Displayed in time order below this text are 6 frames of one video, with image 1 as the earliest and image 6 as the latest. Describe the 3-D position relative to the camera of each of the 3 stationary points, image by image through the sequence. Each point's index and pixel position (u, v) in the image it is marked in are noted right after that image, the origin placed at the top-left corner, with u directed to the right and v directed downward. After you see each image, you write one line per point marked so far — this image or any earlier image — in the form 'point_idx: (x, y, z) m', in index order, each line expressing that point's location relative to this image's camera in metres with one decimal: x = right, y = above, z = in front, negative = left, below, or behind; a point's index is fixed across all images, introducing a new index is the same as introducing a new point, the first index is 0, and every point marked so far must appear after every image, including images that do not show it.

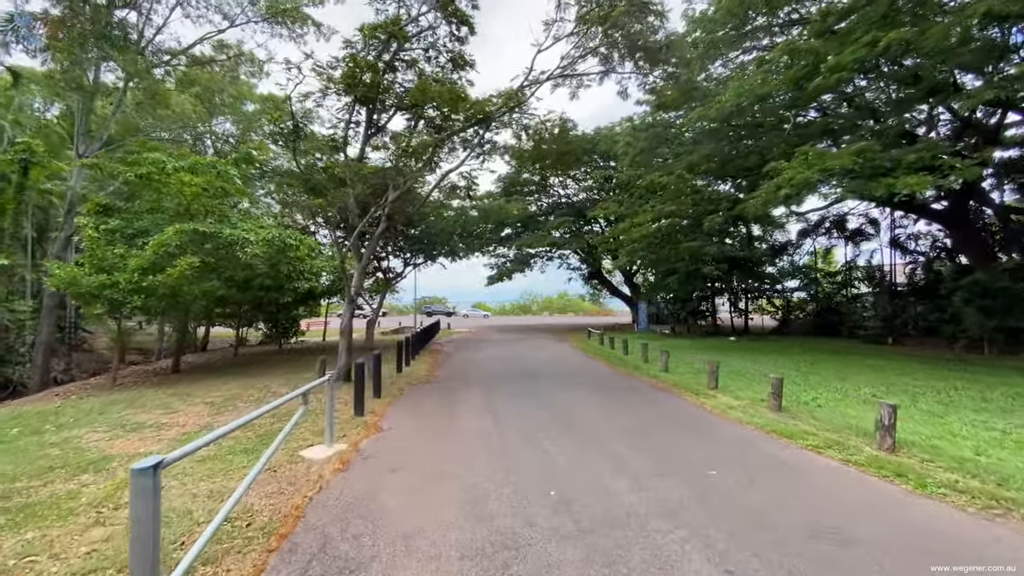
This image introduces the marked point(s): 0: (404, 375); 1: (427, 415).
0: (-3.3, -2.7, +13.6) m
1: (-1.7, -2.6, +9.0) m
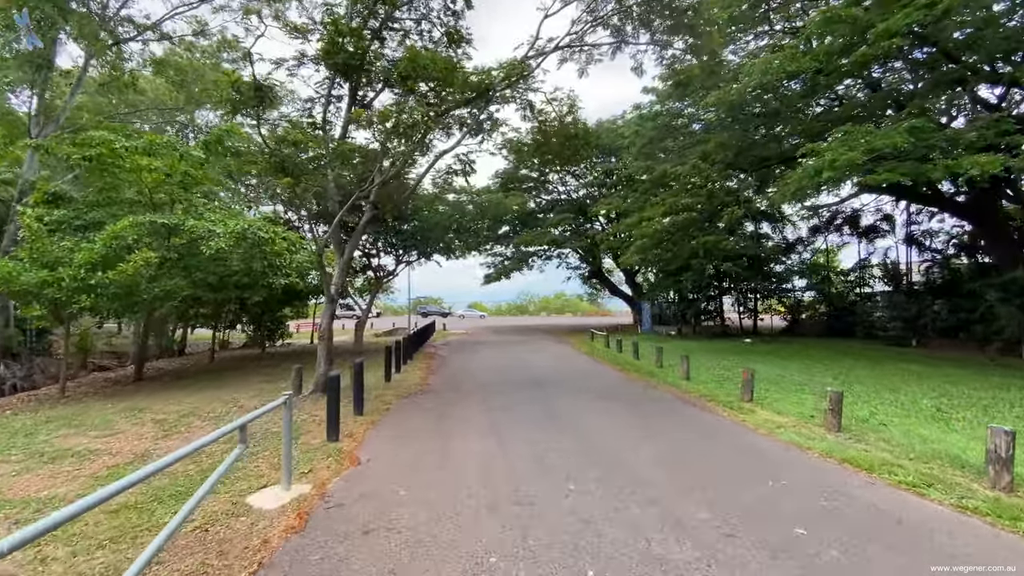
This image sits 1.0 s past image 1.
0: (-3.2, -2.6, +11.9) m
1: (-1.6, -2.5, +7.4) m
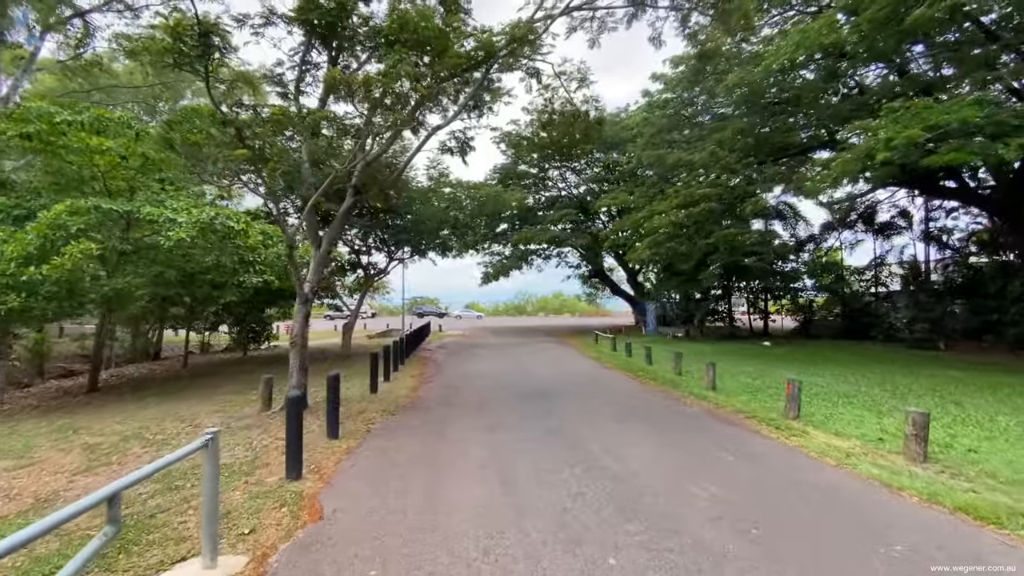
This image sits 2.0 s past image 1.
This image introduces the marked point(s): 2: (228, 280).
0: (-3.1, -2.6, +10.3) m
1: (-1.4, -2.5, +5.8) m
2: (-8.8, +0.3, +13.9) m
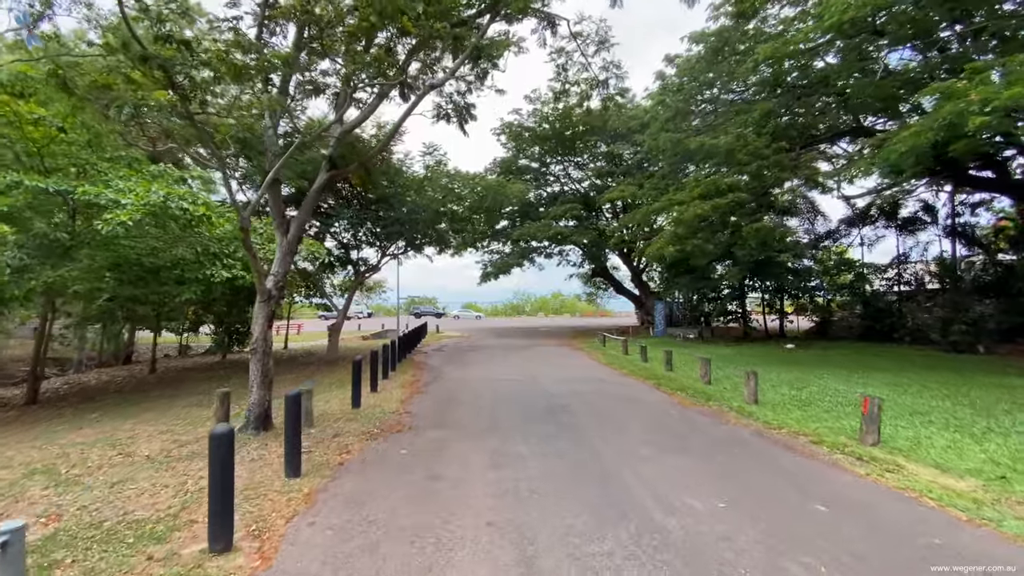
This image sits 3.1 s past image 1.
0: (-3.0, -2.5, +8.6) m
1: (-1.3, -2.4, +4.1) m
2: (-8.6, +0.4, +12.1) m
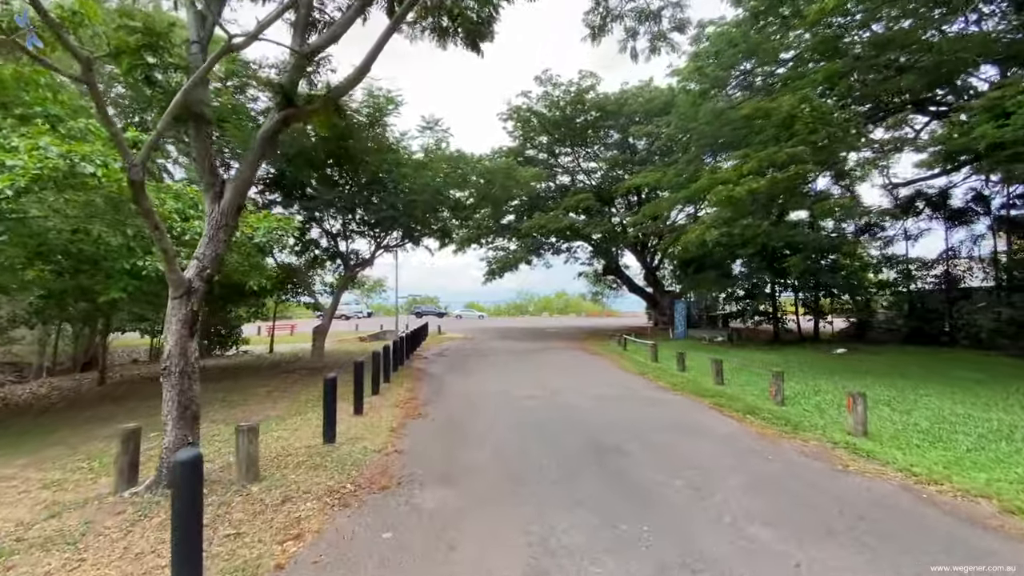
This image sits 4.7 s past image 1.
0: (-2.5, -2.4, +6.1) m
1: (-0.8, -2.2, +1.6) m
2: (-8.1, +0.5, +9.6) m
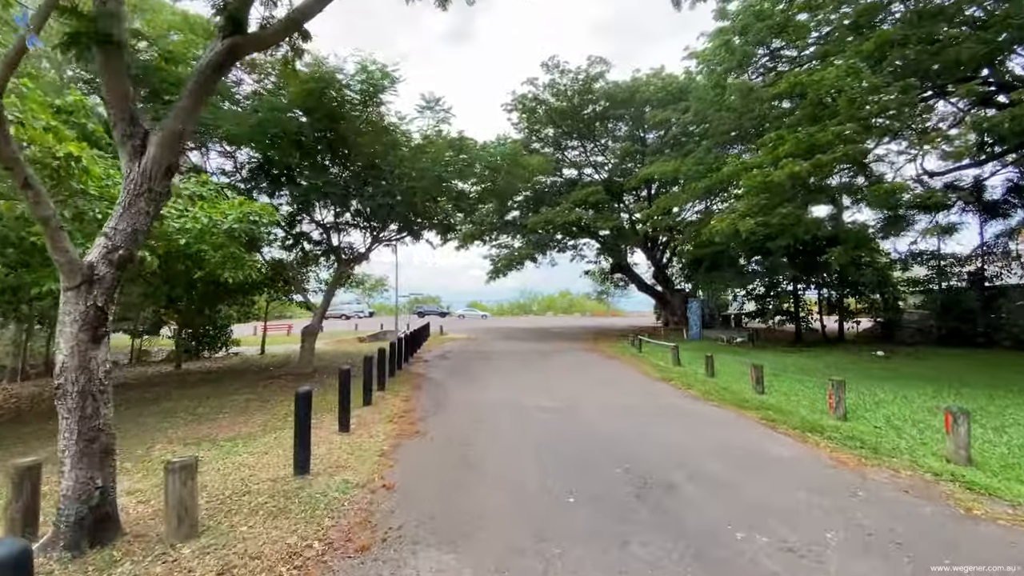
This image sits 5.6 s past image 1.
0: (-2.3, -2.3, +4.7) m
1: (-0.6, -2.1, +0.2) m
2: (-7.9, +0.6, +8.2) m
